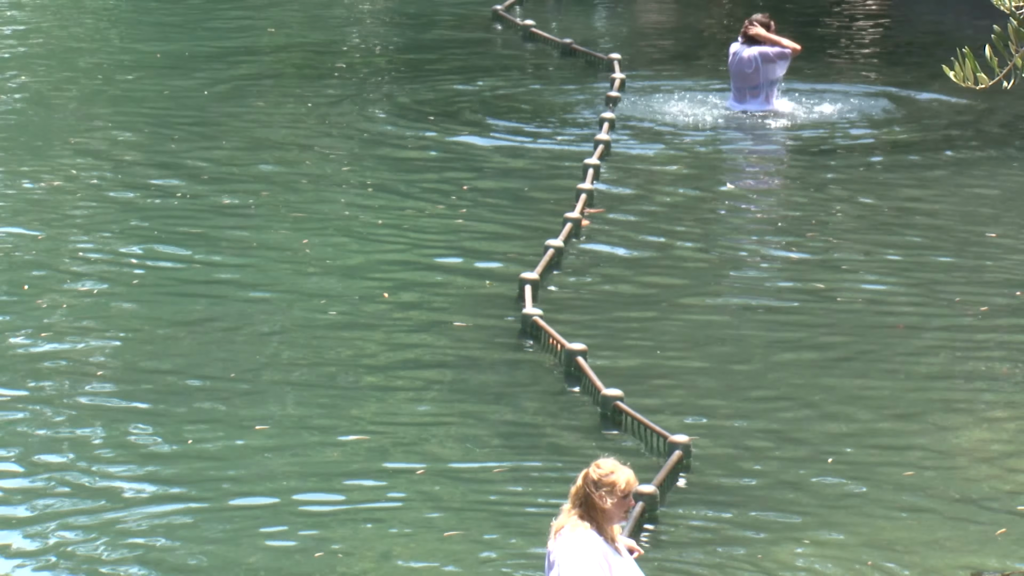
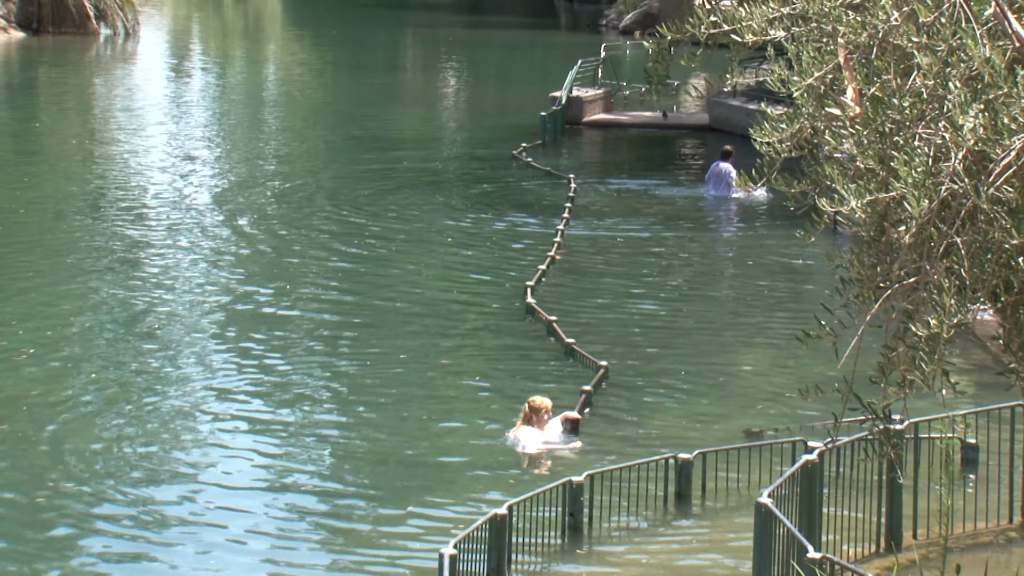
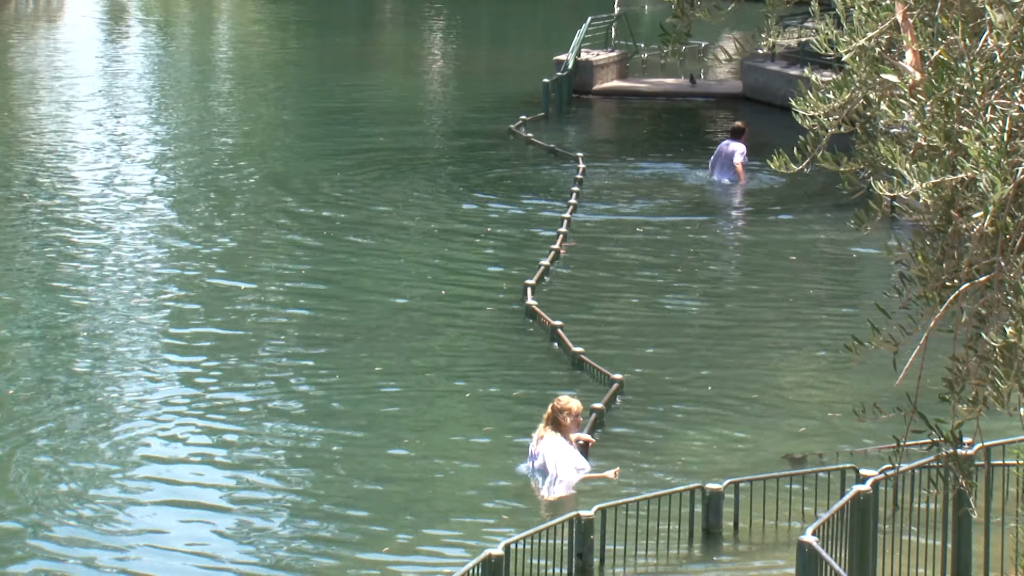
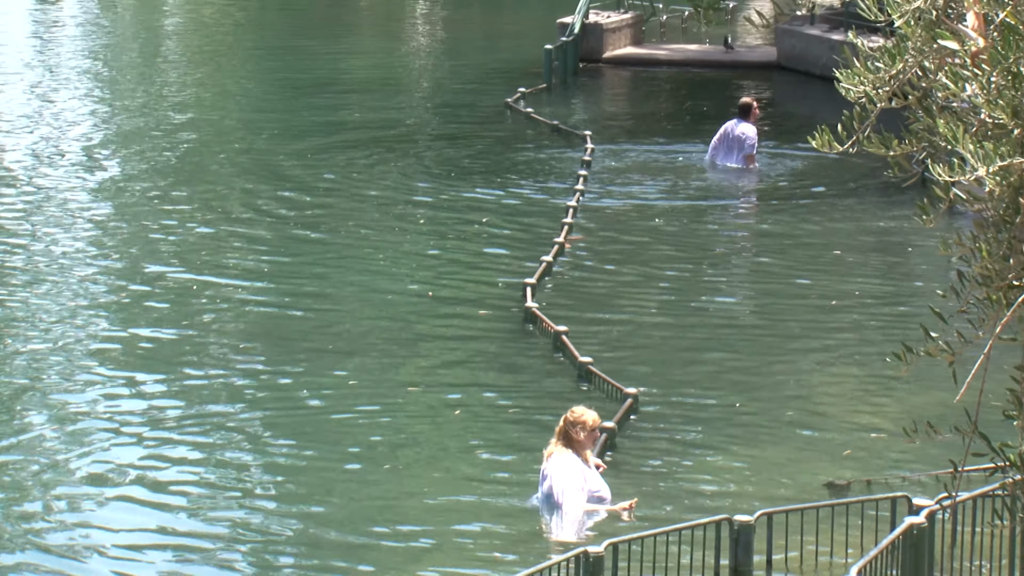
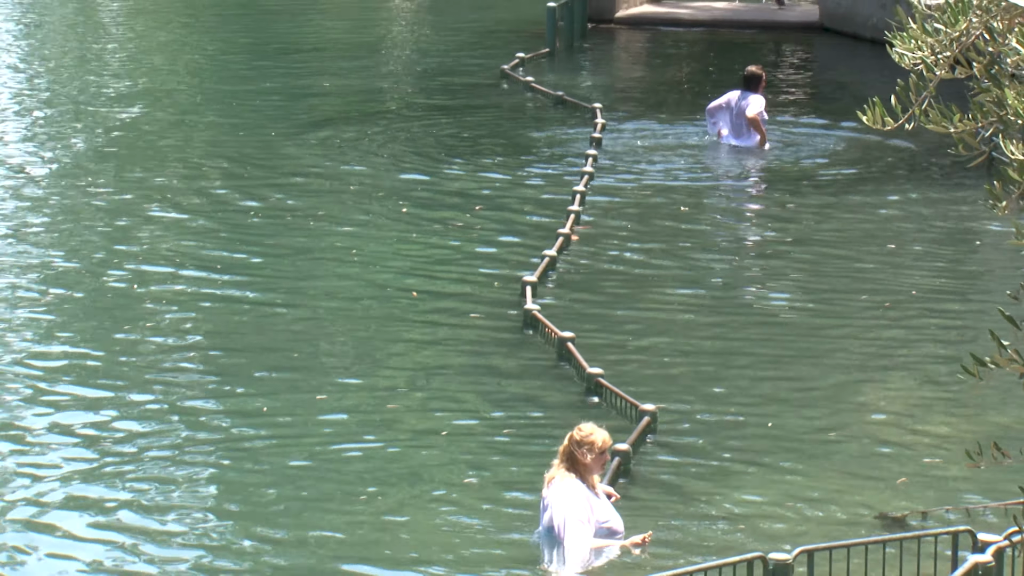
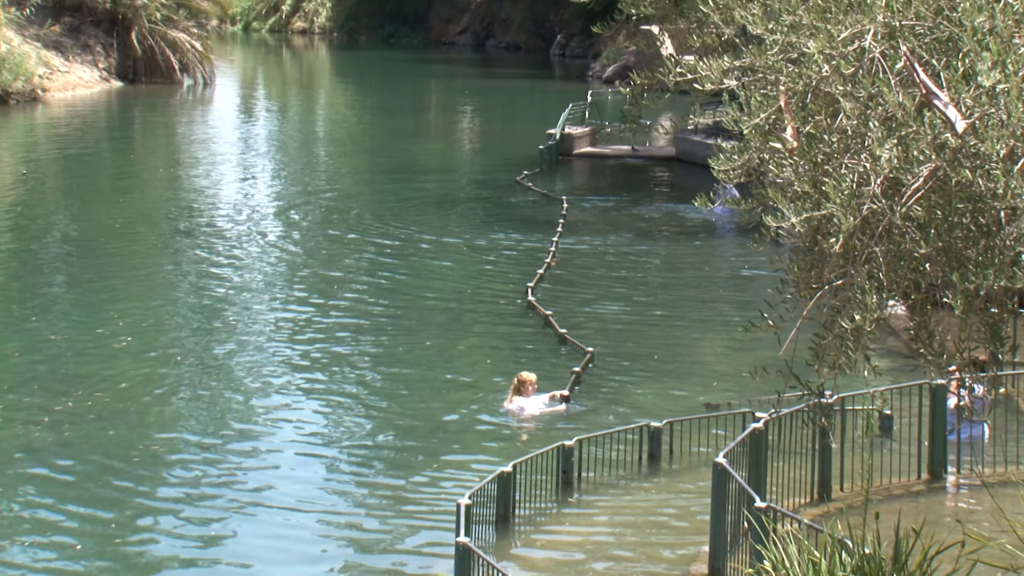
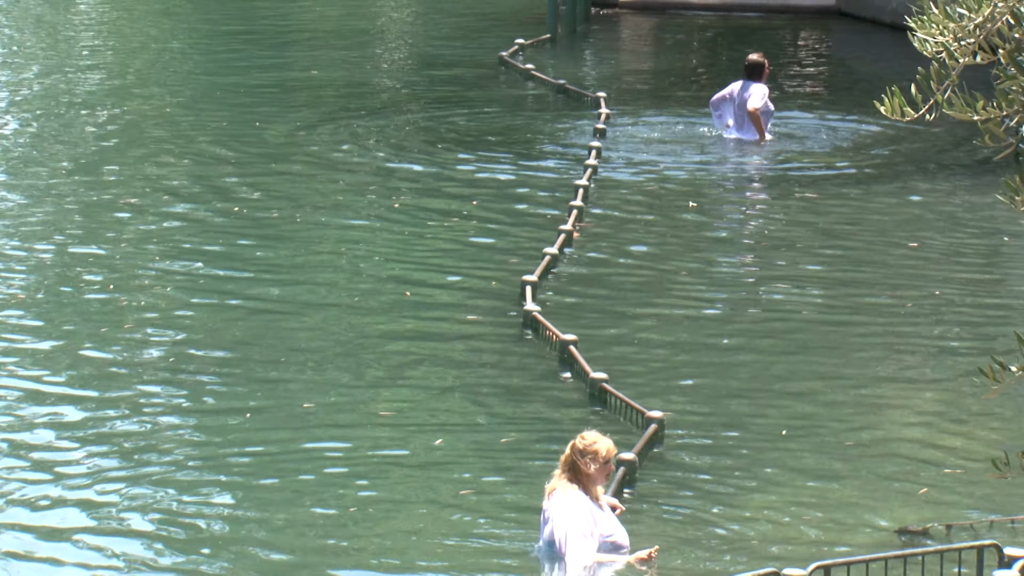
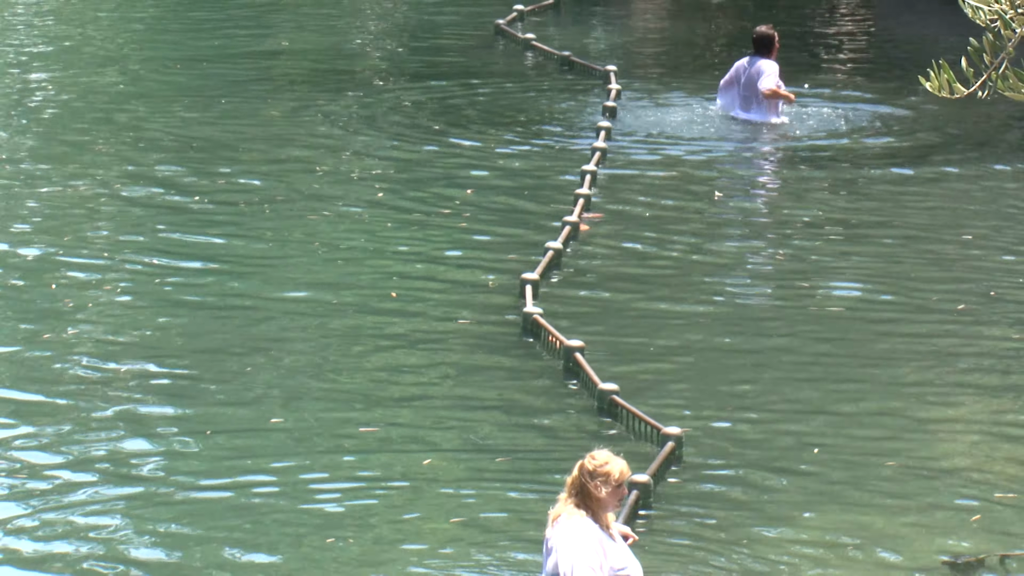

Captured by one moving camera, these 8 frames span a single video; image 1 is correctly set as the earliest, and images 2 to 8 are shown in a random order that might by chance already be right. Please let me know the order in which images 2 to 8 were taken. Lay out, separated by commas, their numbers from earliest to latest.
8, 7, 5, 4, 3, 2, 6
